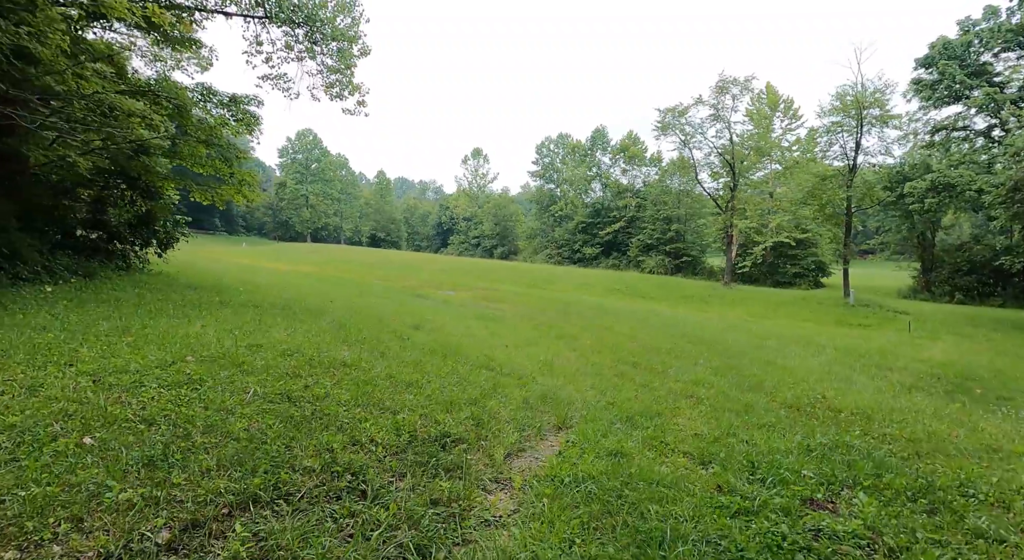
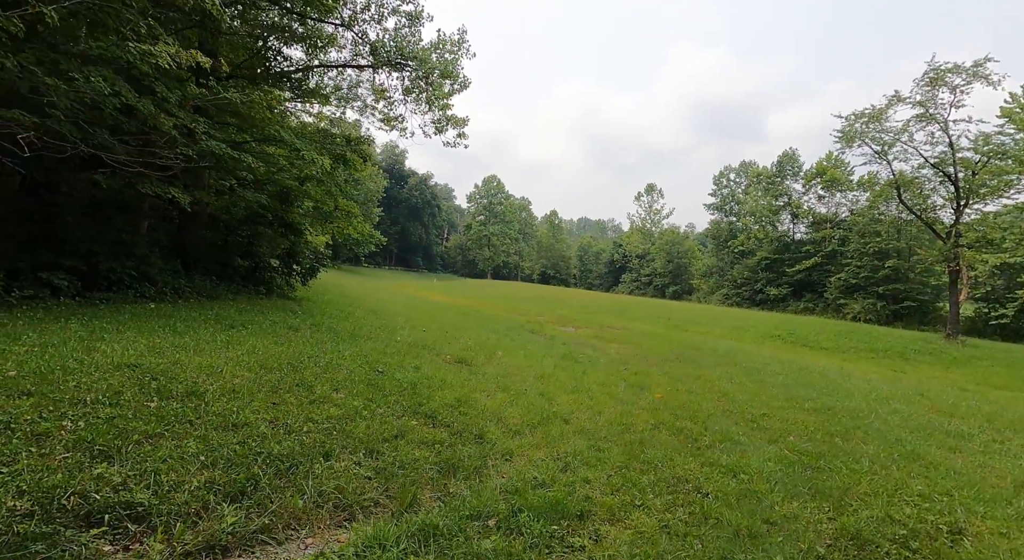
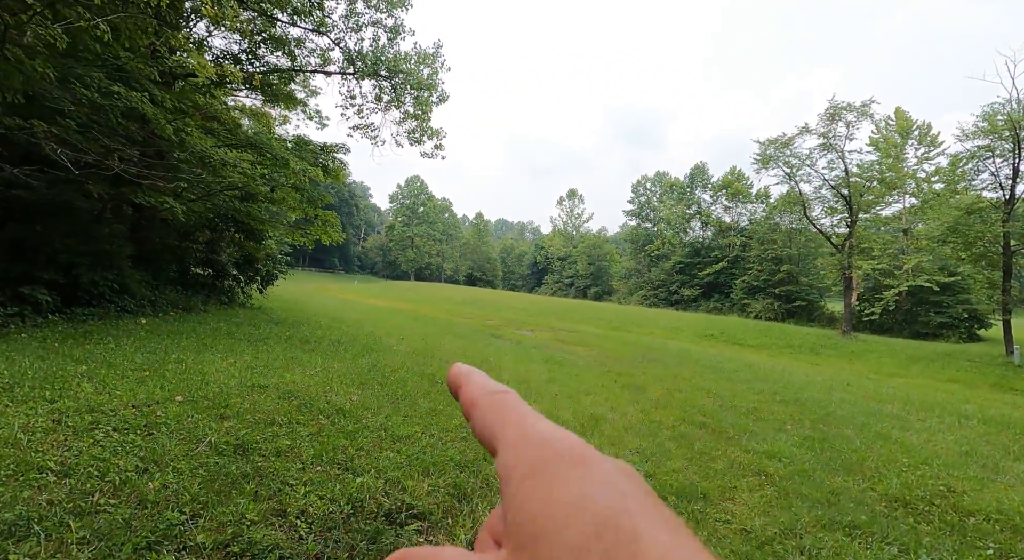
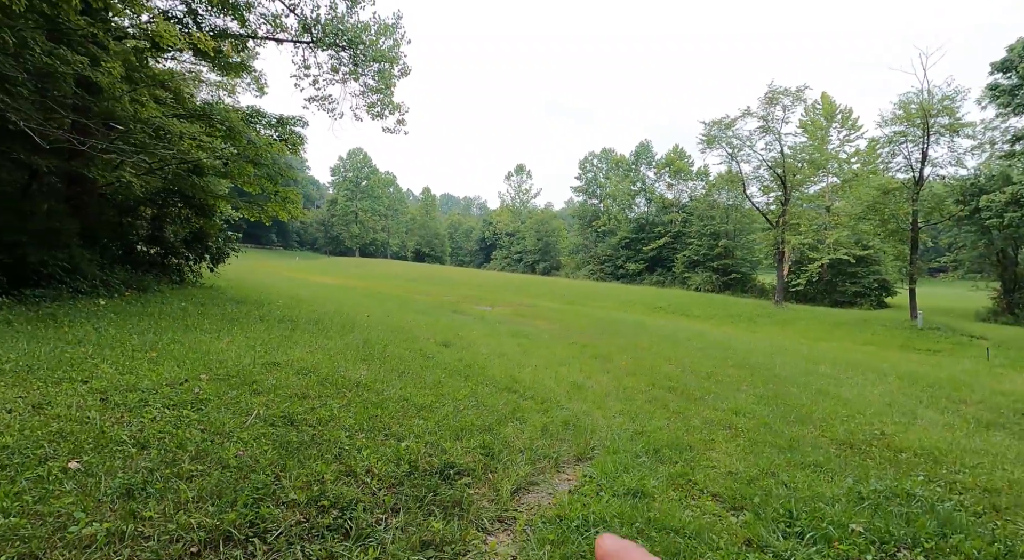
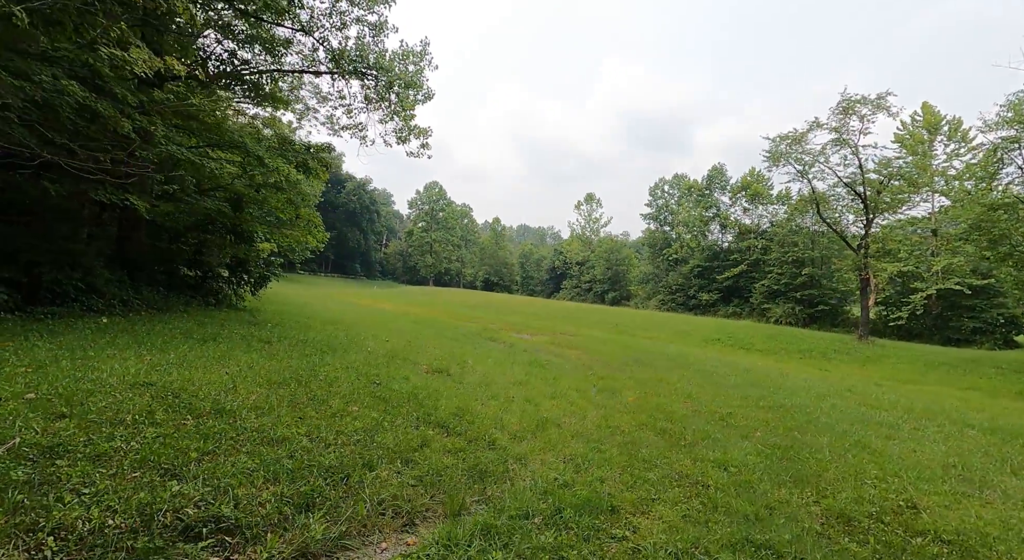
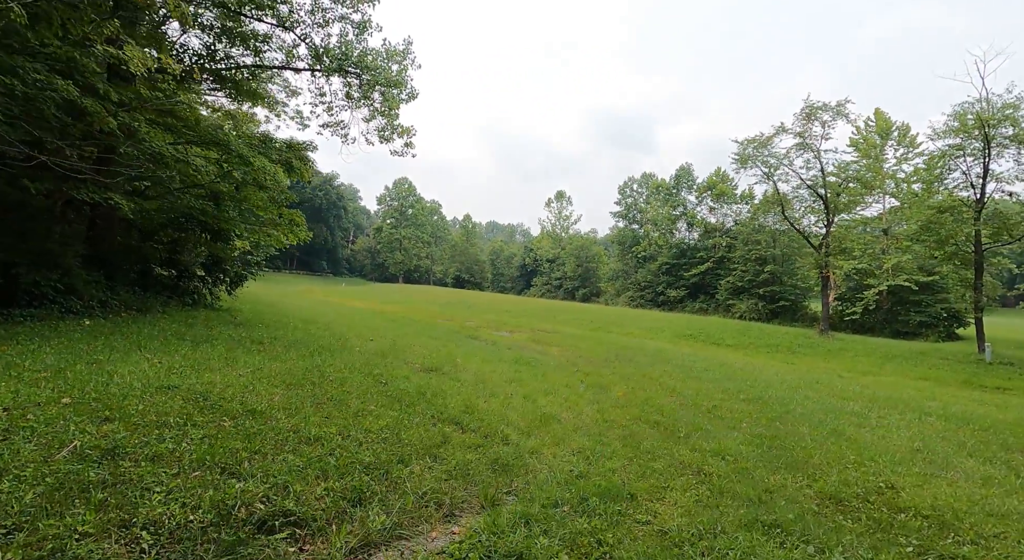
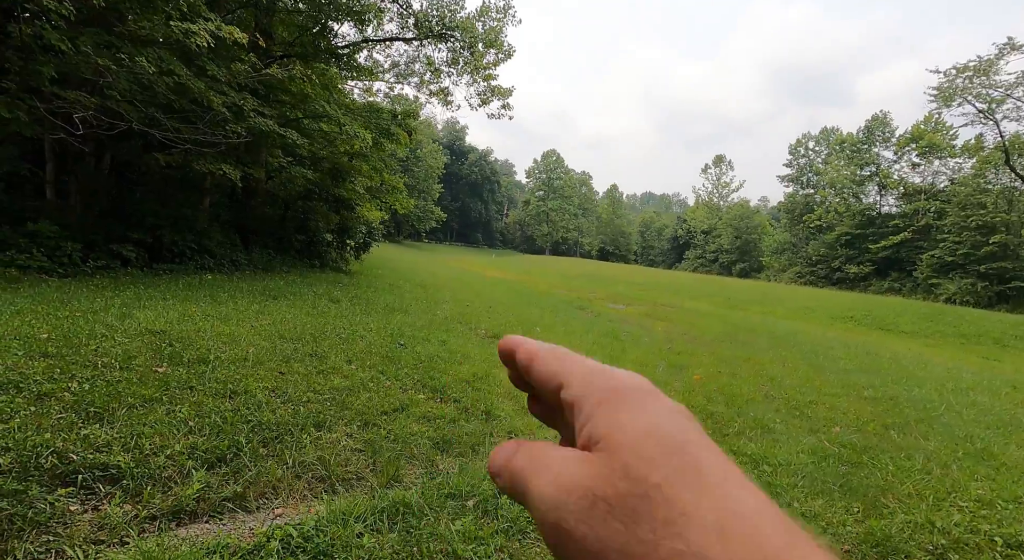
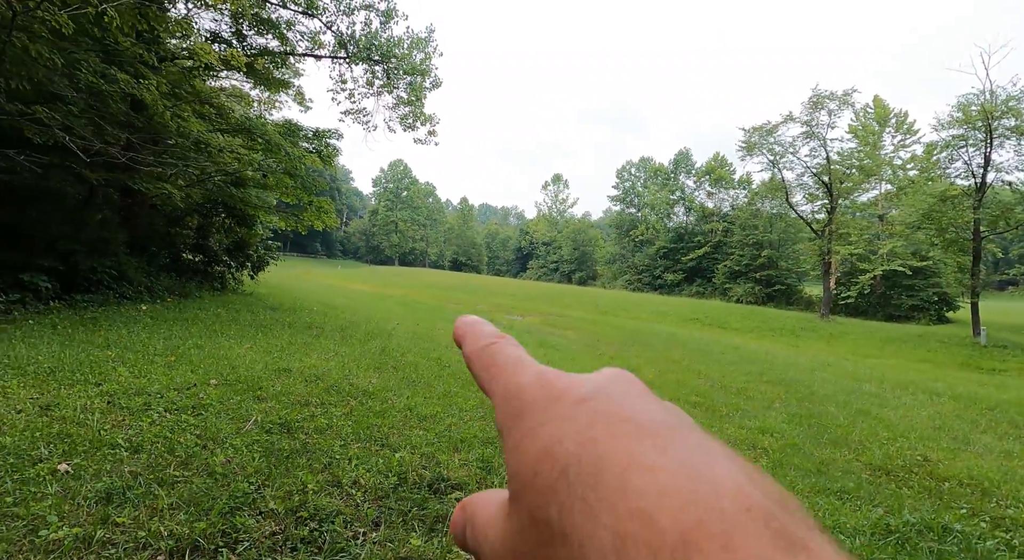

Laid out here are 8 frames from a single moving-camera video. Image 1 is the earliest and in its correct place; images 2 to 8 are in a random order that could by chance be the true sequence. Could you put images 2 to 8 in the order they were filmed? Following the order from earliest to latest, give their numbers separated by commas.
4, 8, 3, 6, 5, 2, 7
